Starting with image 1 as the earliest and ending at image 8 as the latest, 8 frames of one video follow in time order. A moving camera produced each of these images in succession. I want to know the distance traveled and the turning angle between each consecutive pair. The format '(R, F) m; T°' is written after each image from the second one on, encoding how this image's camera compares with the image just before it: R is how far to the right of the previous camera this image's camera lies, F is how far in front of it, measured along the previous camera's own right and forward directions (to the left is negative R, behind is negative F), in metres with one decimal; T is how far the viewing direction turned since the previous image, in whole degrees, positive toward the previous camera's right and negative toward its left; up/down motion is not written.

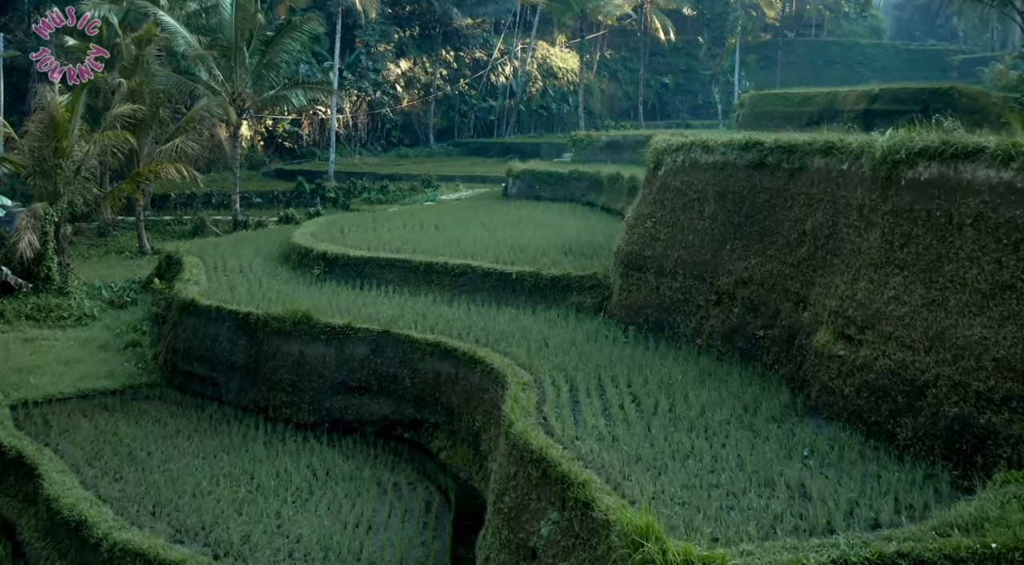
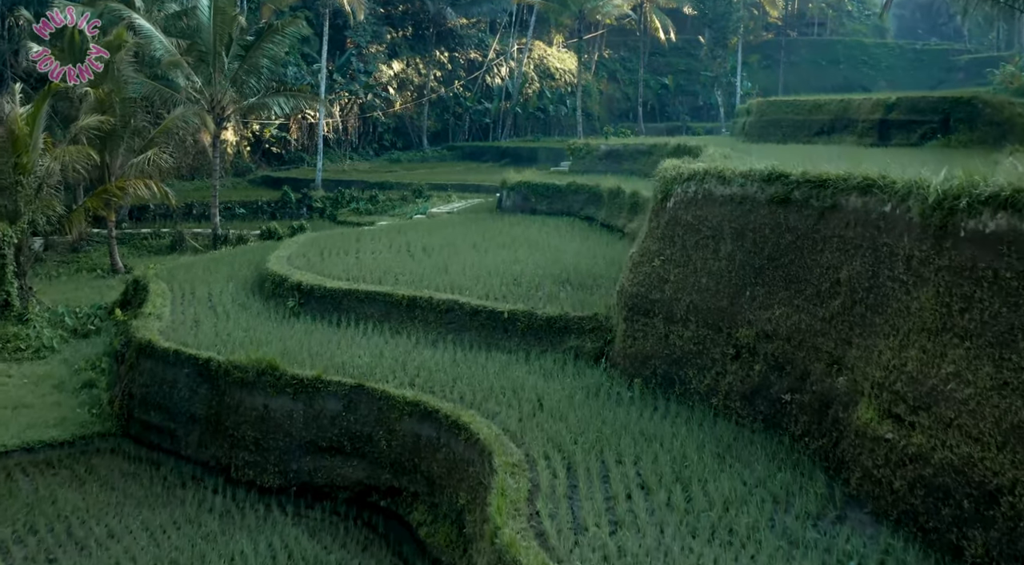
(+0.1, +0.8) m; 0°
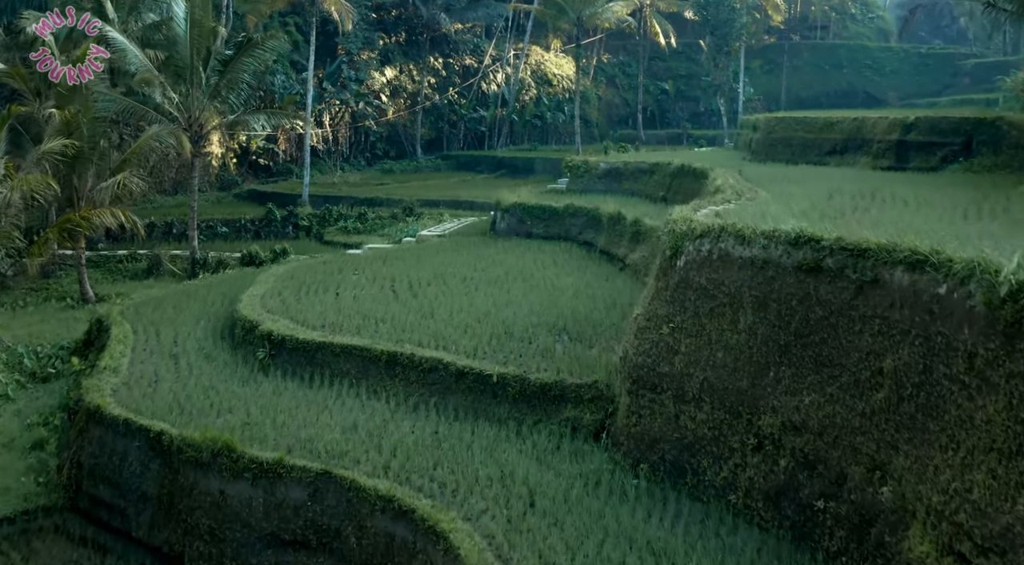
(+0.1, +0.8) m; 0°
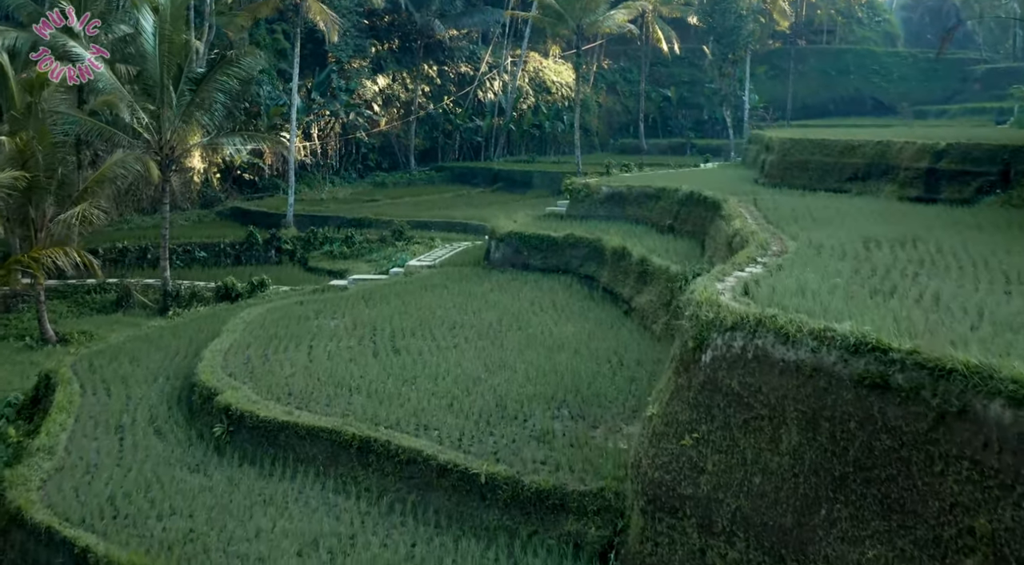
(+0.1, +1.0) m; 0°
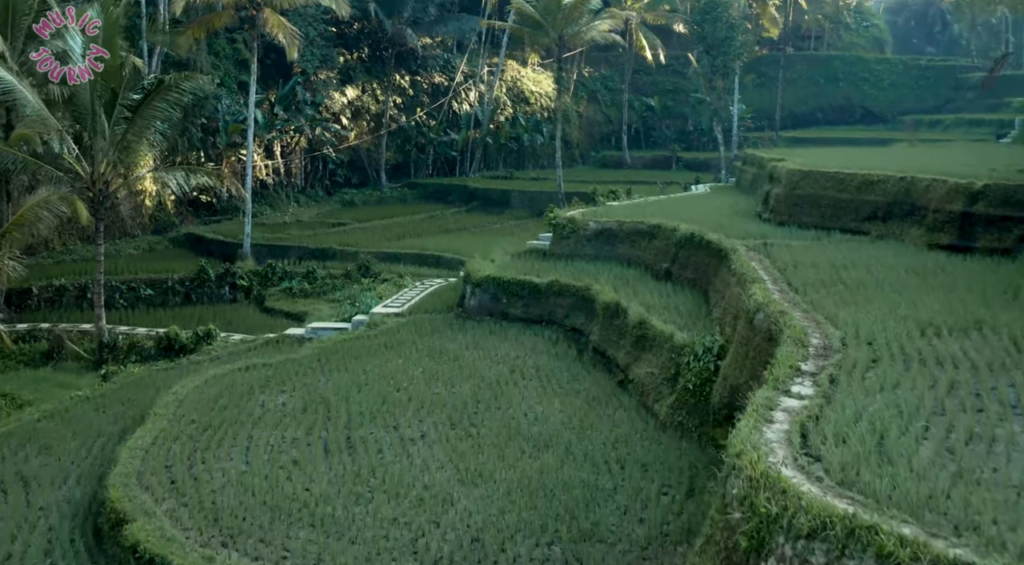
(0.0, +1.4) m; +1°
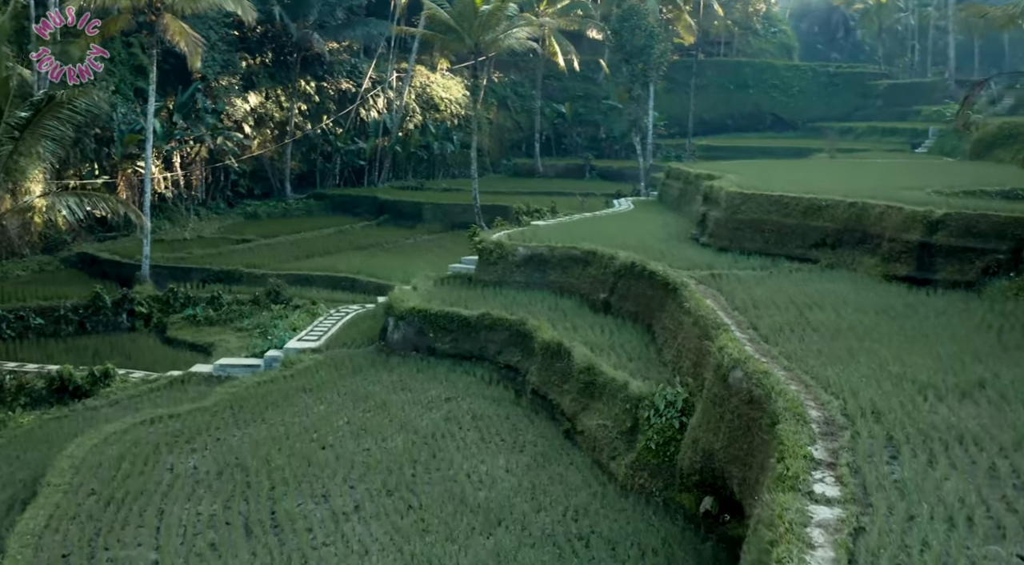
(-0.3, +0.9) m; +6°
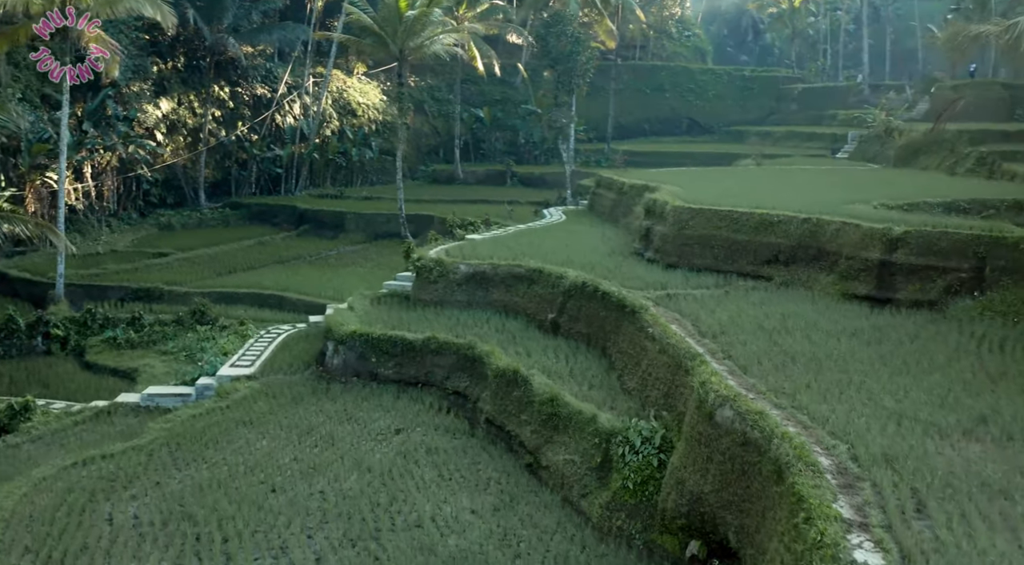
(-0.4, +0.5) m; +5°
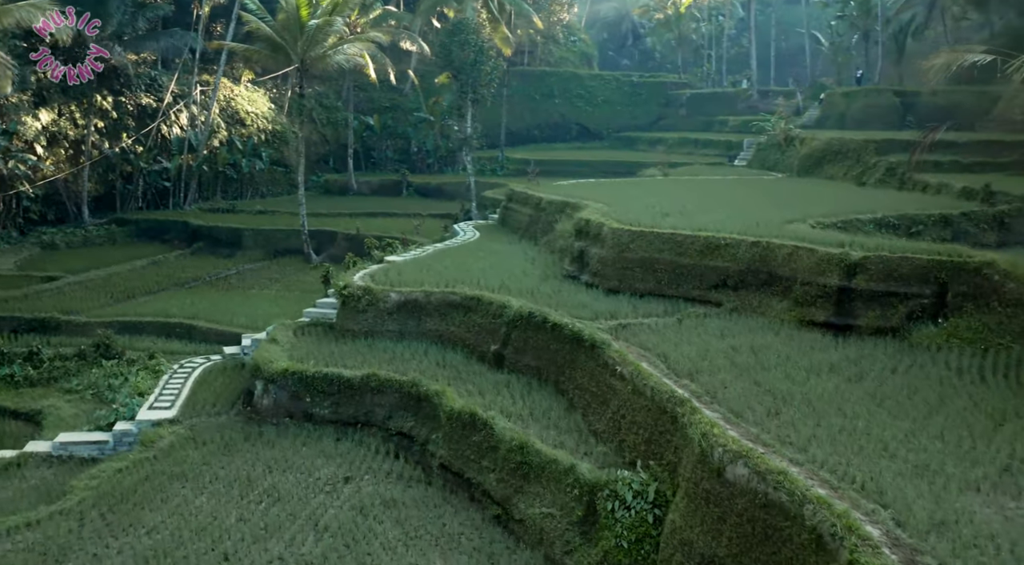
(-0.7, +0.6) m; +7°
